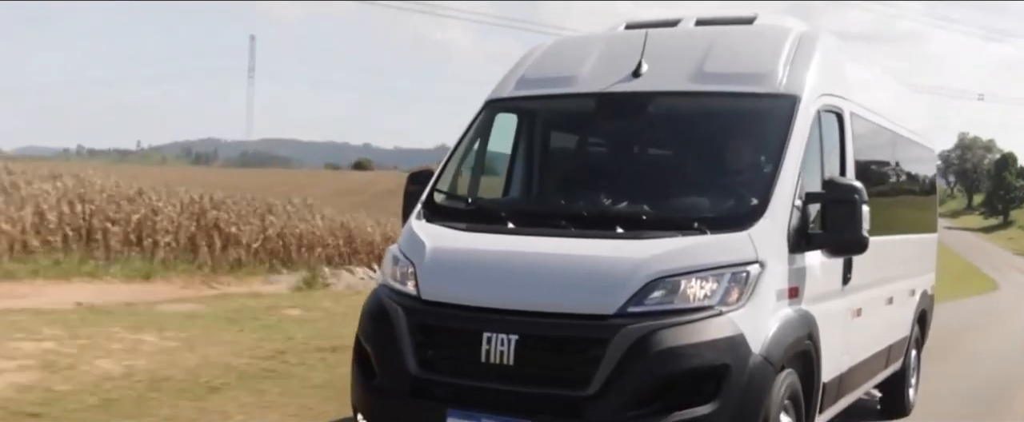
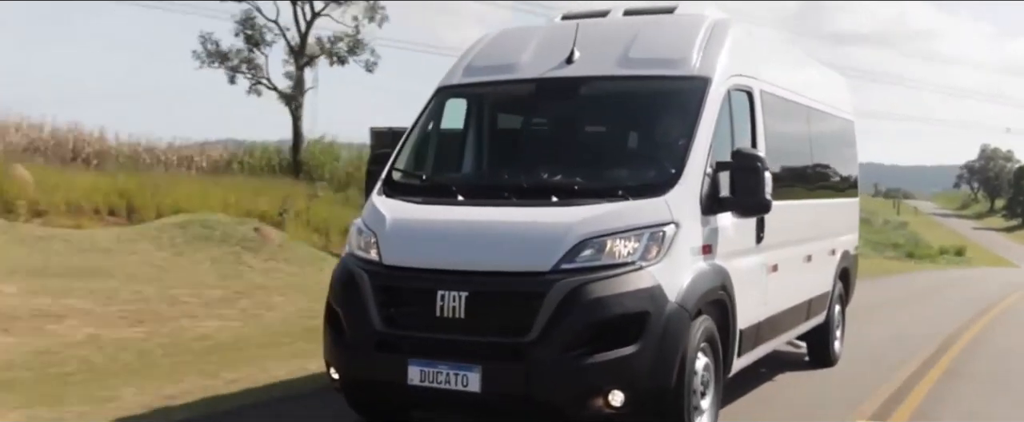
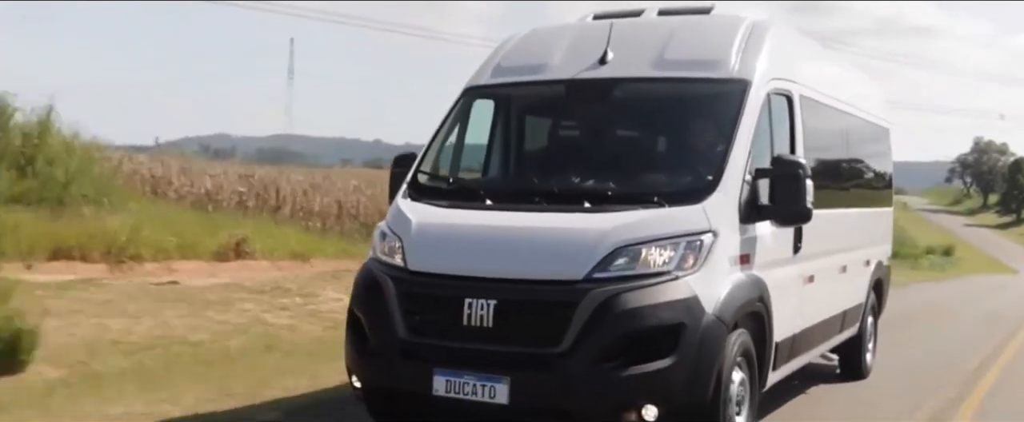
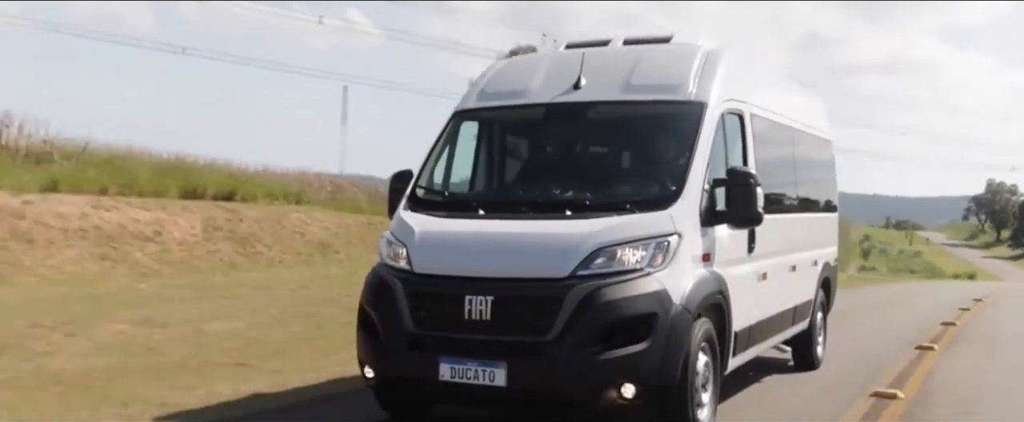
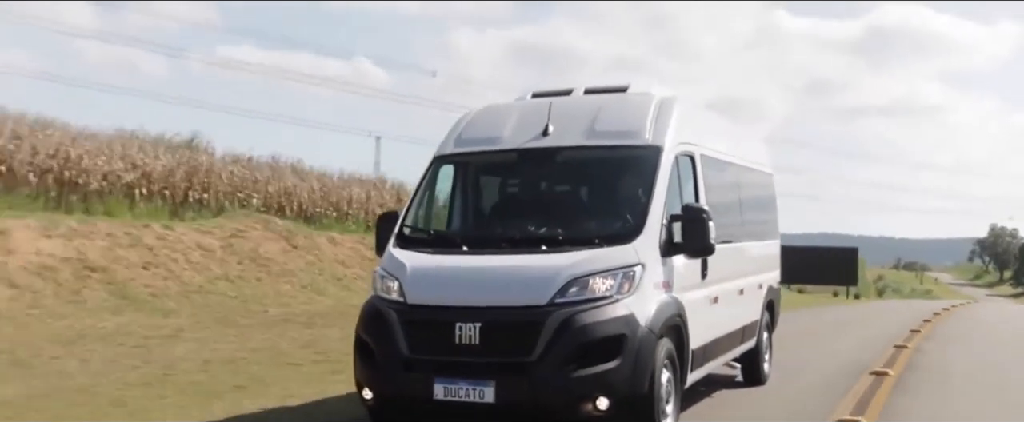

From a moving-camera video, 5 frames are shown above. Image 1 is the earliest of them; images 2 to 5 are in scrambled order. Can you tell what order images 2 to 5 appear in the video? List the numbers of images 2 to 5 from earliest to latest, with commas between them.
3, 2, 4, 5
